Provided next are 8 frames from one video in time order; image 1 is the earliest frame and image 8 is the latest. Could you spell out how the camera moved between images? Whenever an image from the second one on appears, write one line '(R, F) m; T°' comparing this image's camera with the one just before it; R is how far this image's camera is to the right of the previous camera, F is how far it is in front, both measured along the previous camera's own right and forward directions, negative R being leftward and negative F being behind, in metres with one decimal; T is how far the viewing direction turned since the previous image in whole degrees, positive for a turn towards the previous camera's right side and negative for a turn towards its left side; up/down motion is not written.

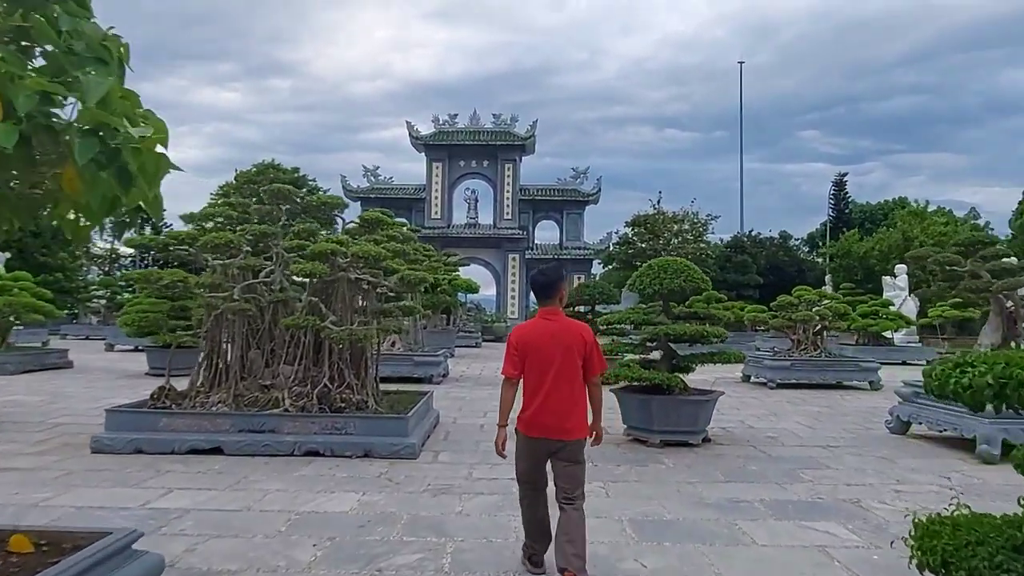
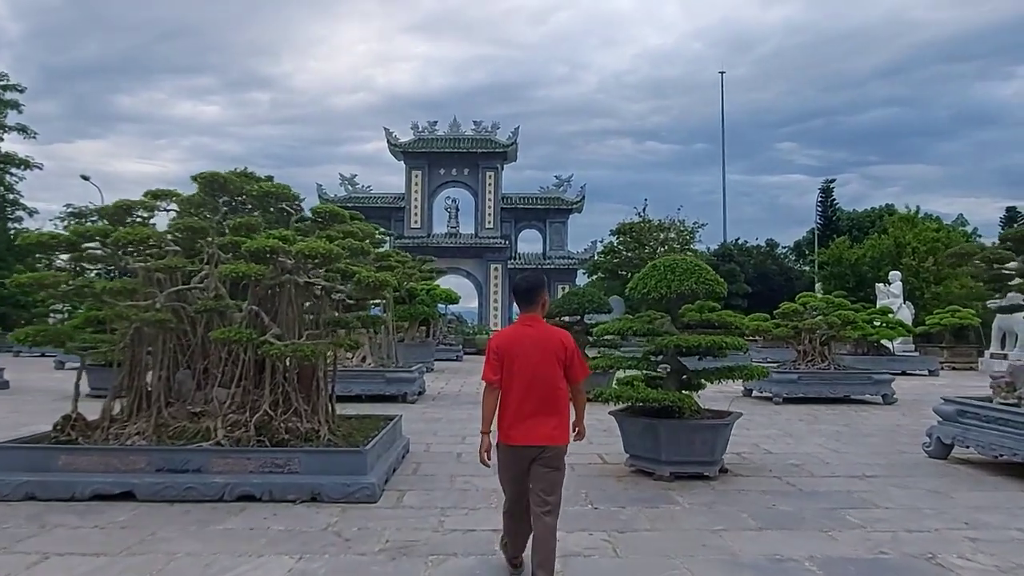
(0.0, +1.1) m; +1°
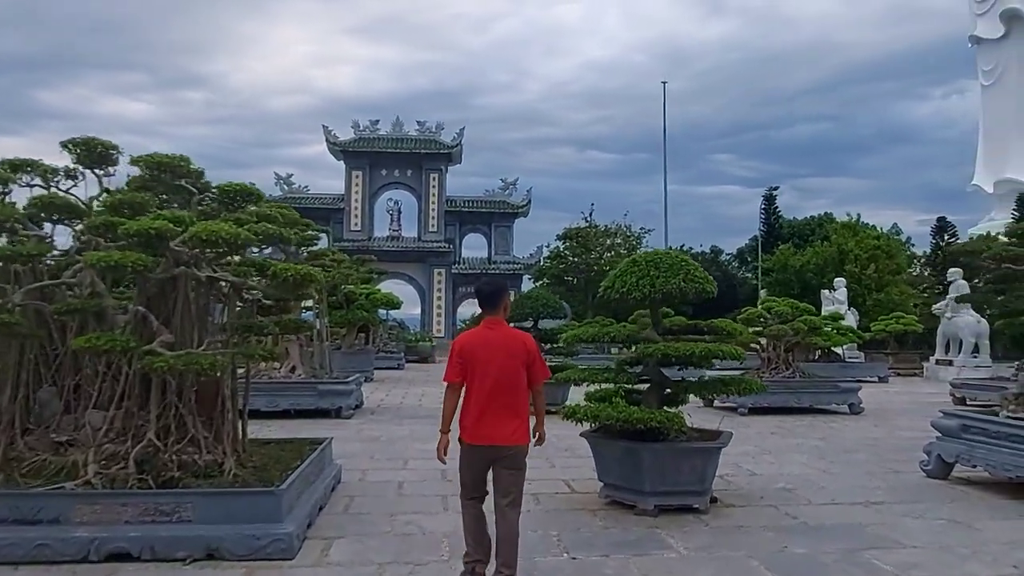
(-0.1, +1.0) m; +5°
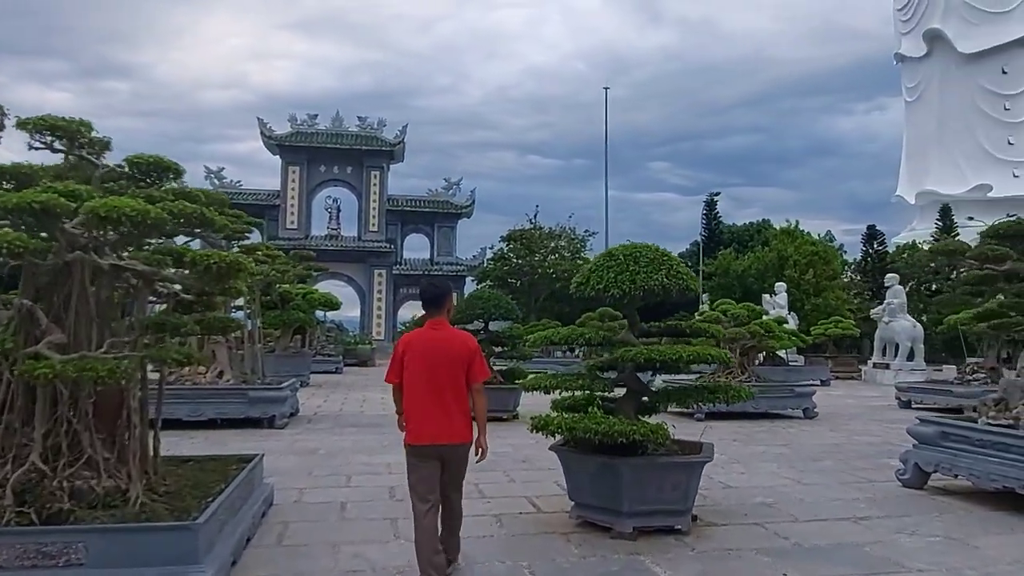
(-0.1, +0.6) m; +5°
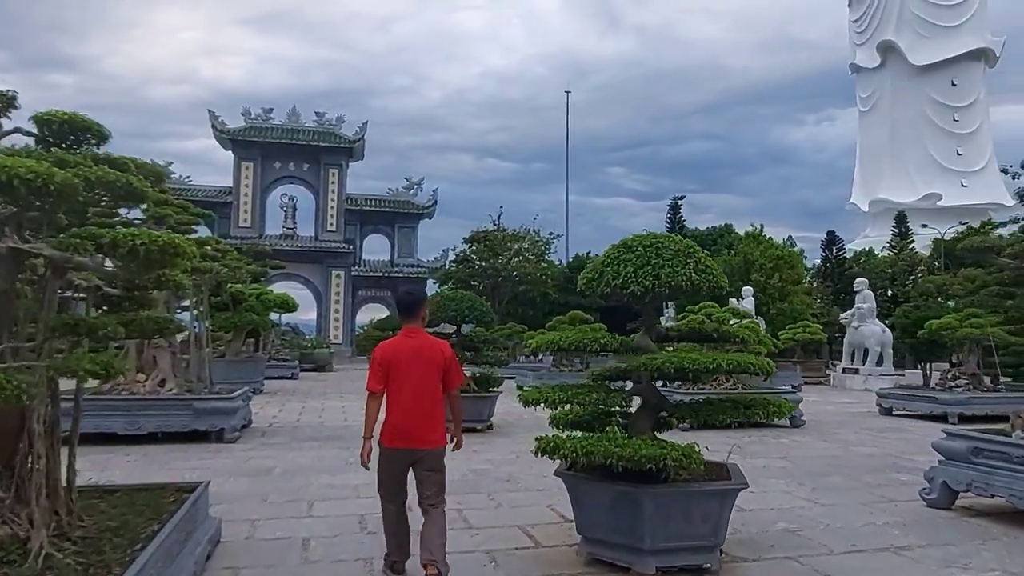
(-0.2, +0.7) m; +4°
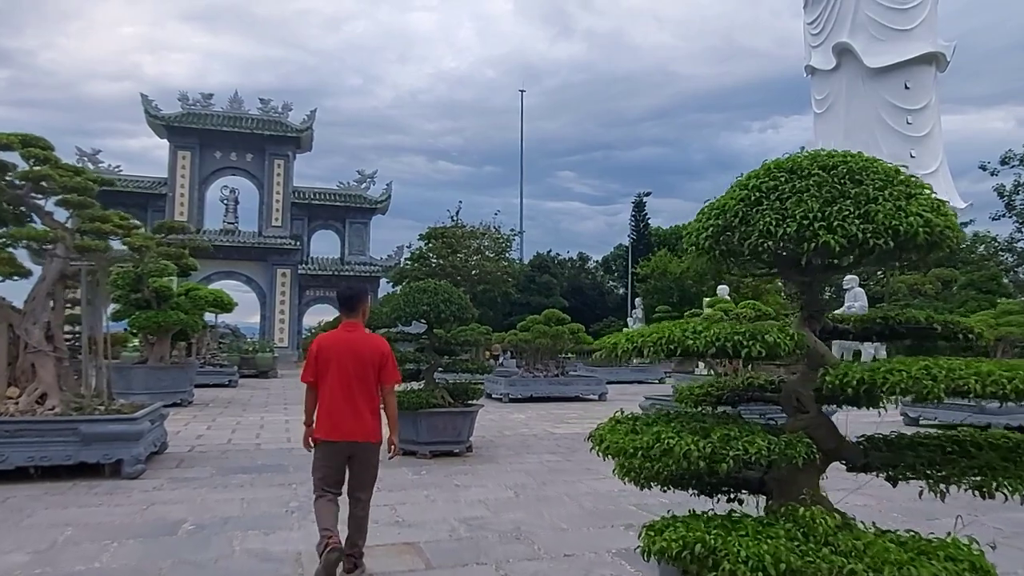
(-0.4, +1.8) m; +4°
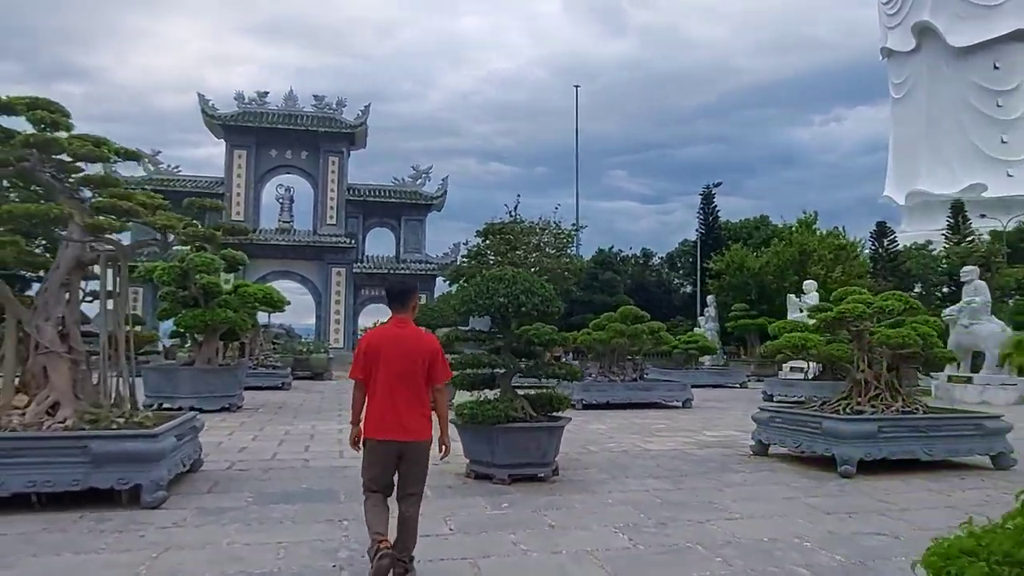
(-0.4, +1.4) m; -4°
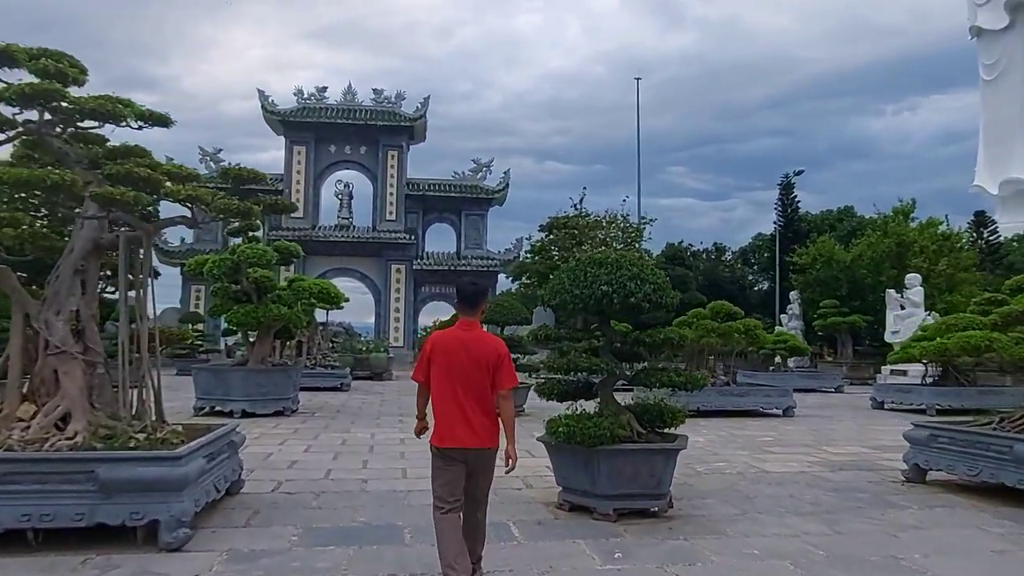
(-0.4, +1.3) m; -5°
